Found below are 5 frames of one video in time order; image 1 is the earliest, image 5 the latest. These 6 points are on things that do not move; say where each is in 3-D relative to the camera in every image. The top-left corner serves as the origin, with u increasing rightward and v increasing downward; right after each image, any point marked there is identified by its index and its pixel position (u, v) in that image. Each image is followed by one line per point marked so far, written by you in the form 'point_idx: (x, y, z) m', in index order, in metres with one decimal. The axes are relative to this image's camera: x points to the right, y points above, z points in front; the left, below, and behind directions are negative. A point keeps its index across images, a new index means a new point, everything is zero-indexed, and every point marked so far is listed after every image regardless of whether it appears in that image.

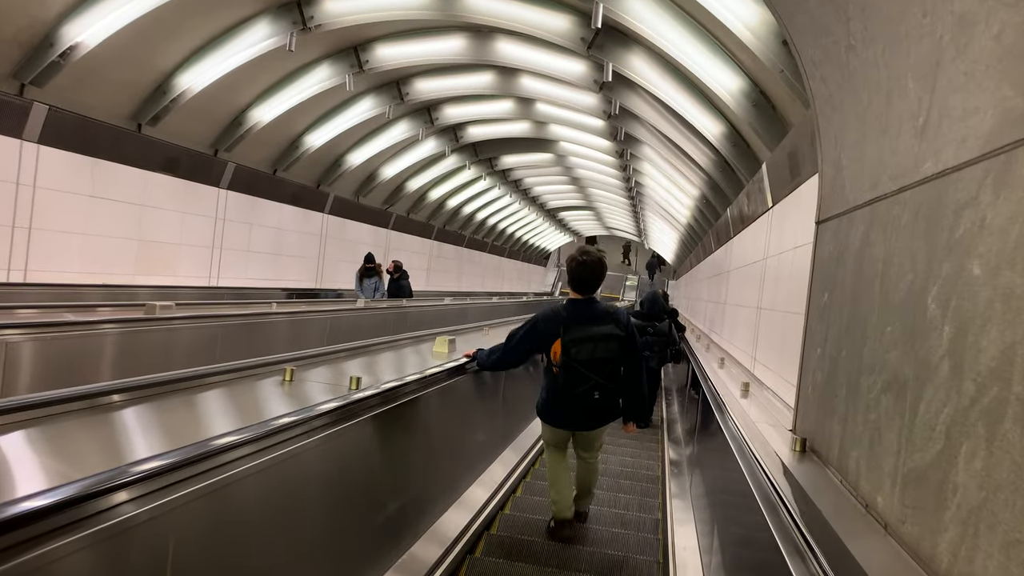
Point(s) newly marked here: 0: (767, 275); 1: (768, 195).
0: (+1.9, +0.1, +4.6) m
1: (+2.0, +0.8, +4.9) m
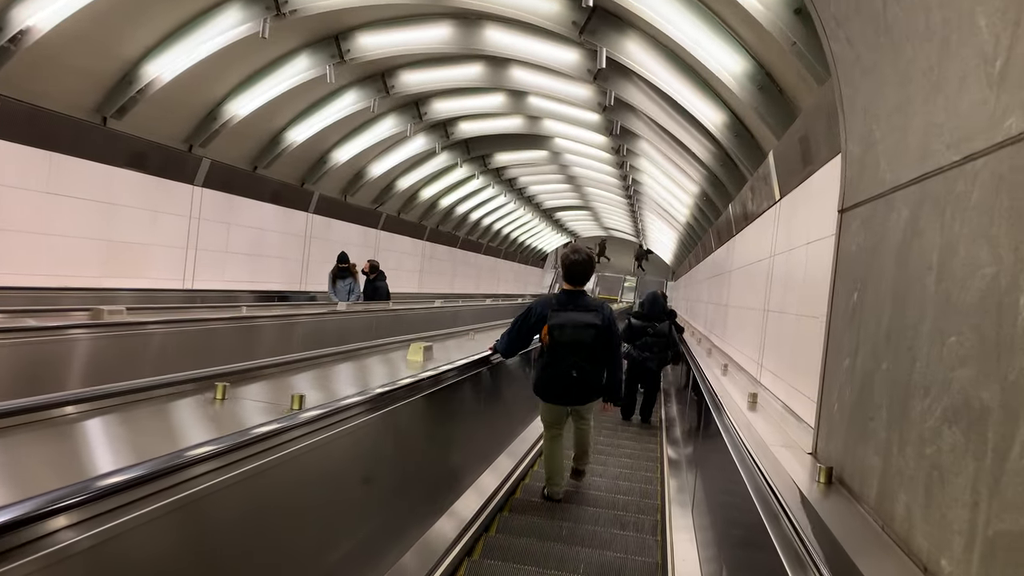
0: (+1.8, +0.1, +4.2) m
1: (+1.9, +0.8, +4.5) m
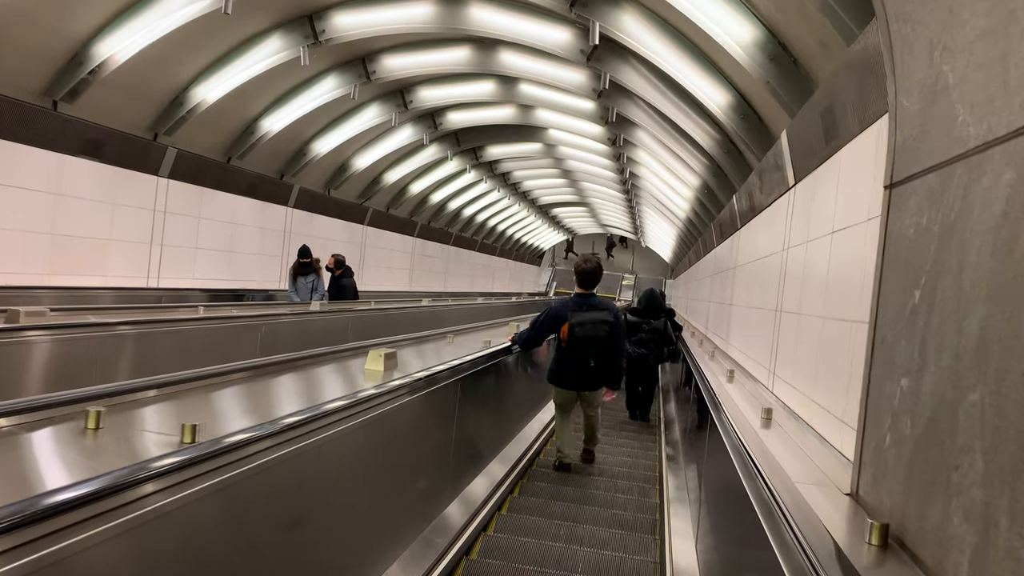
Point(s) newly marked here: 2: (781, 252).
0: (+1.7, +0.1, +3.7) m
1: (+1.8, +0.8, +4.0) m
2: (+1.8, +0.2, +4.0) m
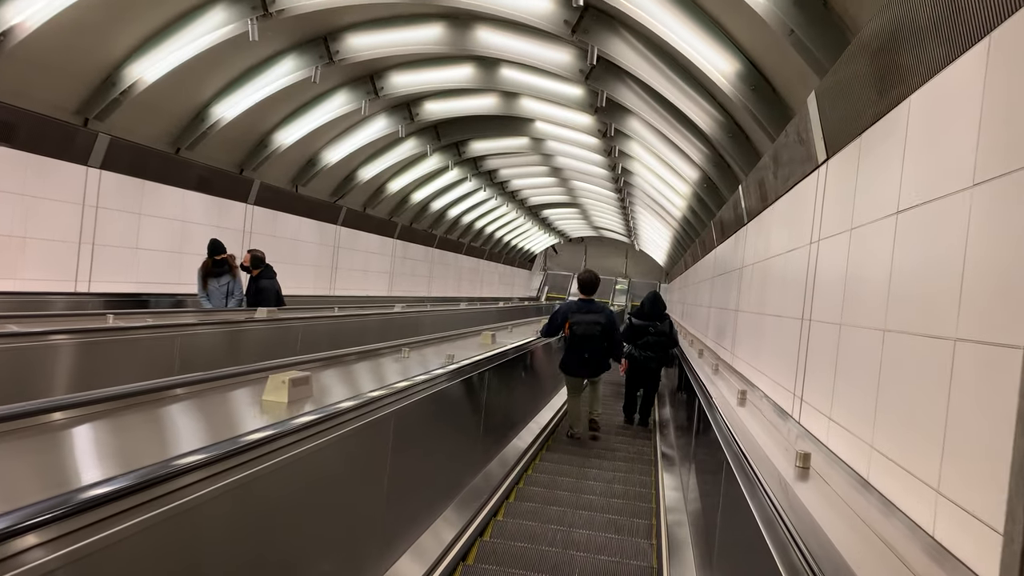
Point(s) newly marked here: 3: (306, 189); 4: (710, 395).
0: (+1.5, +0.1, +2.9) m
1: (+1.6, +0.8, +3.2) m
2: (+1.6, +0.2, +3.3) m
3: (-3.4, +1.6, +10.1) m
4: (+1.2, -0.6, +3.7) m
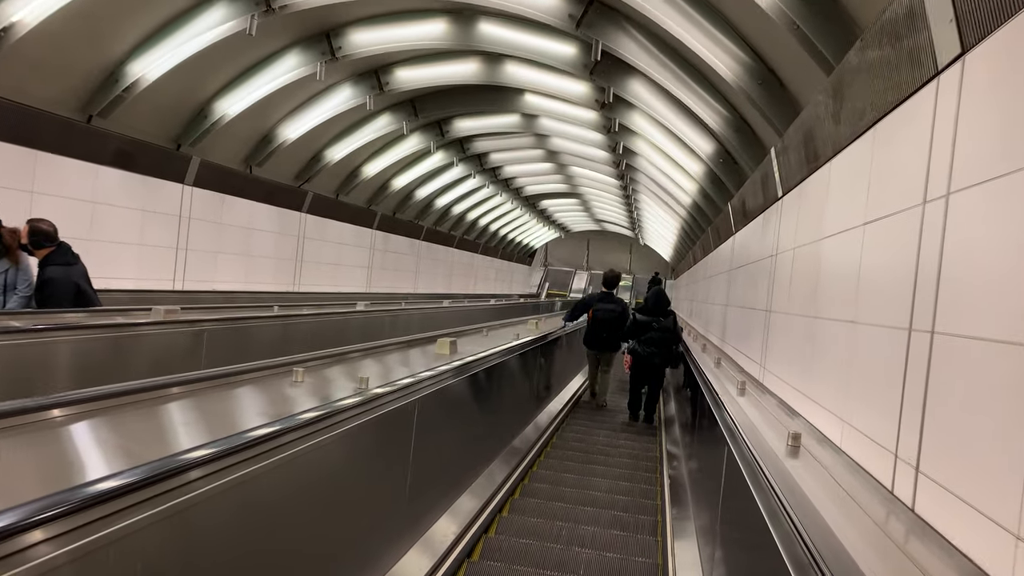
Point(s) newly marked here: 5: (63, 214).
0: (+1.2, +0.1, +1.6) m
1: (+1.3, +0.8, +1.9) m
2: (+1.3, +0.3, +2.0) m
3: (-3.6, +1.7, +8.9) m
4: (+1.0, -0.6, +2.5) m
5: (-4.4, +0.7, +6.0) m
